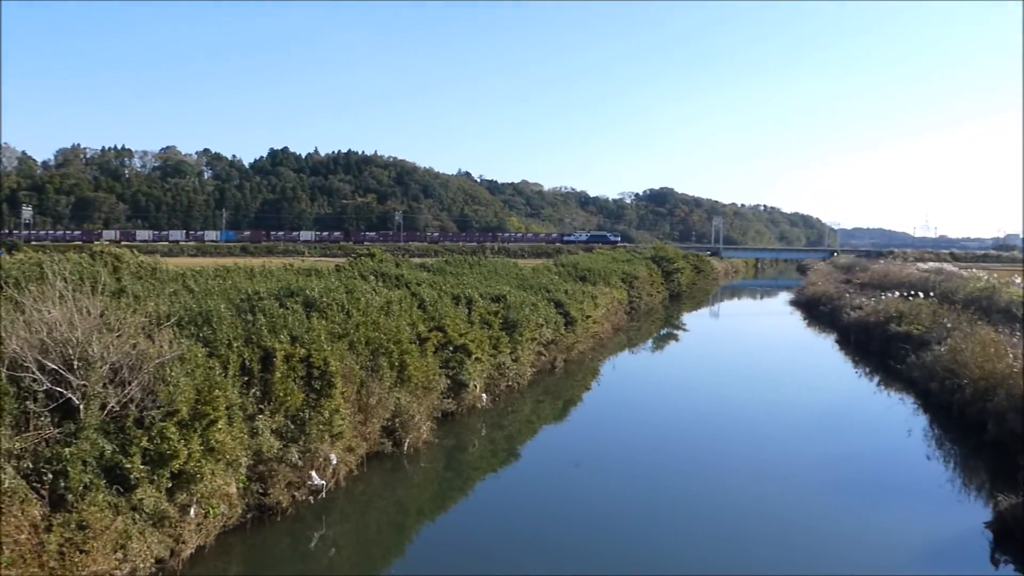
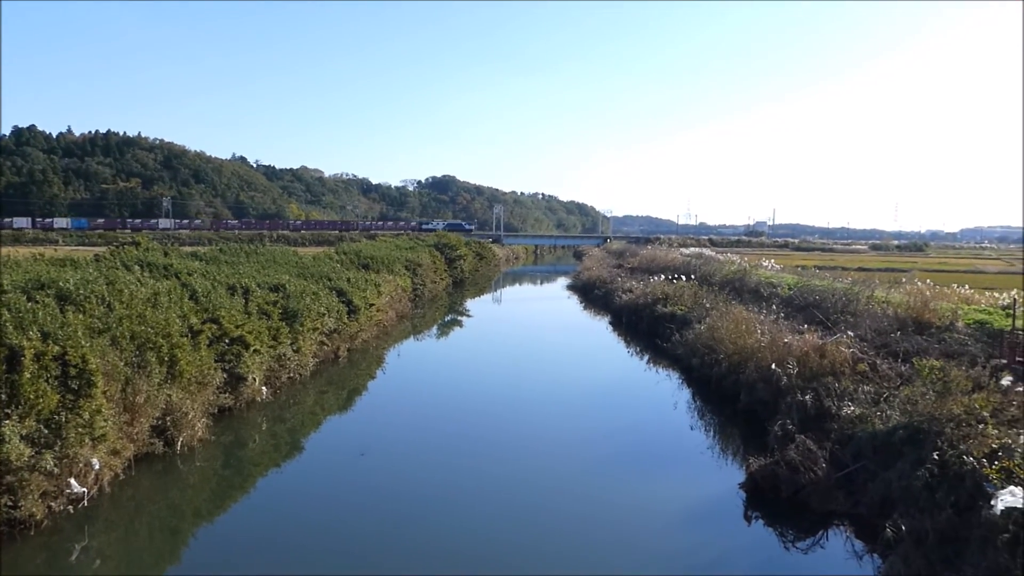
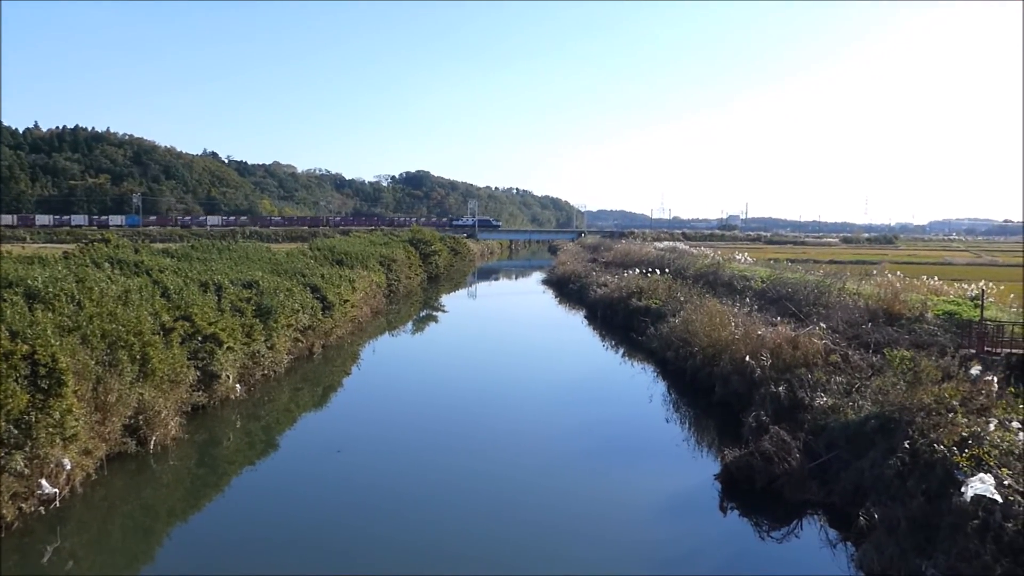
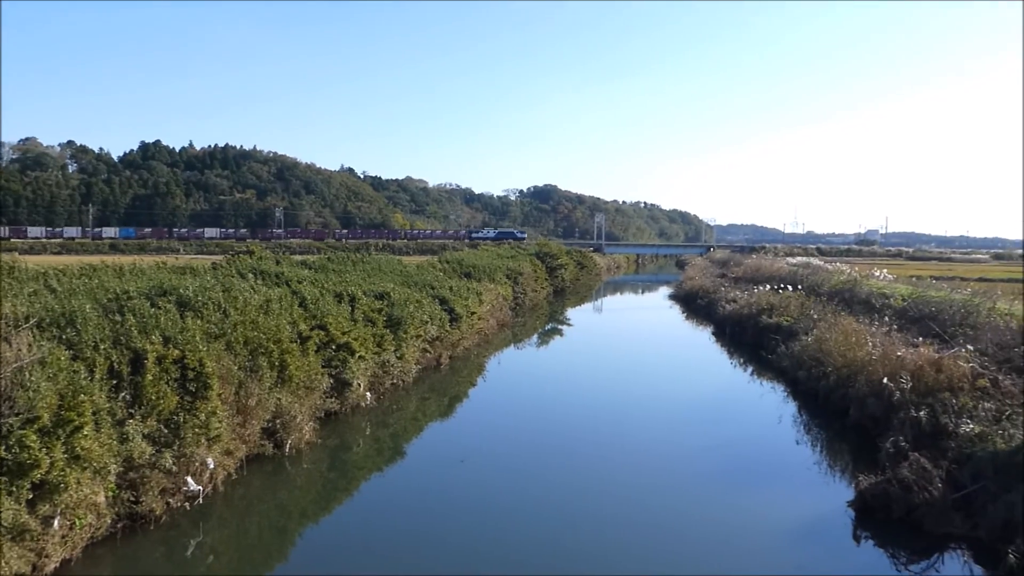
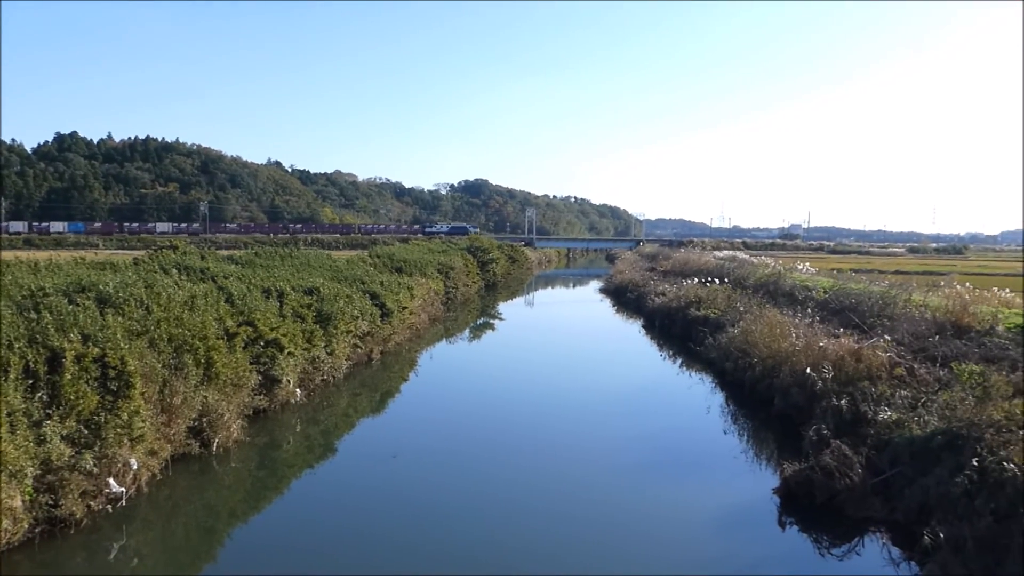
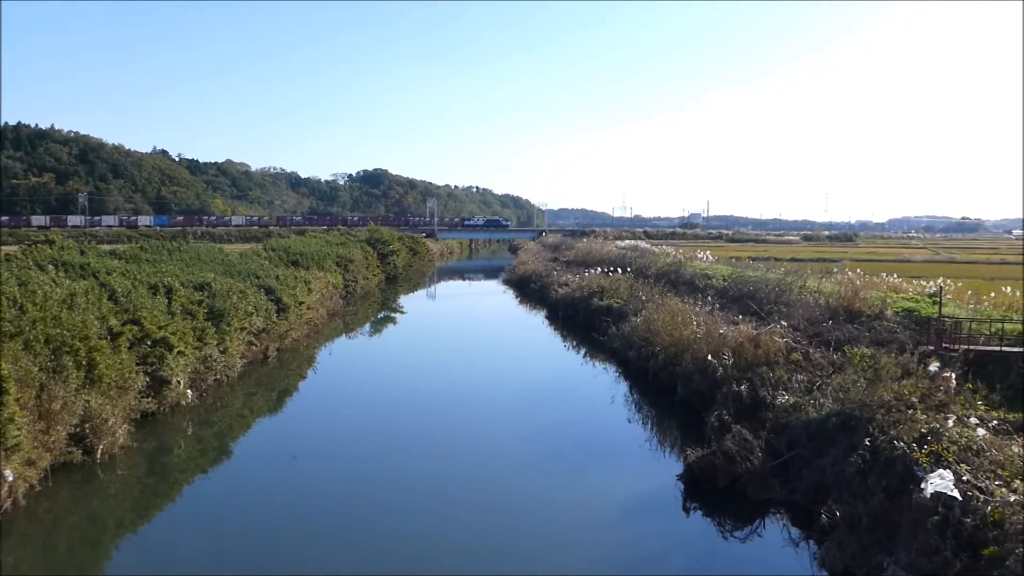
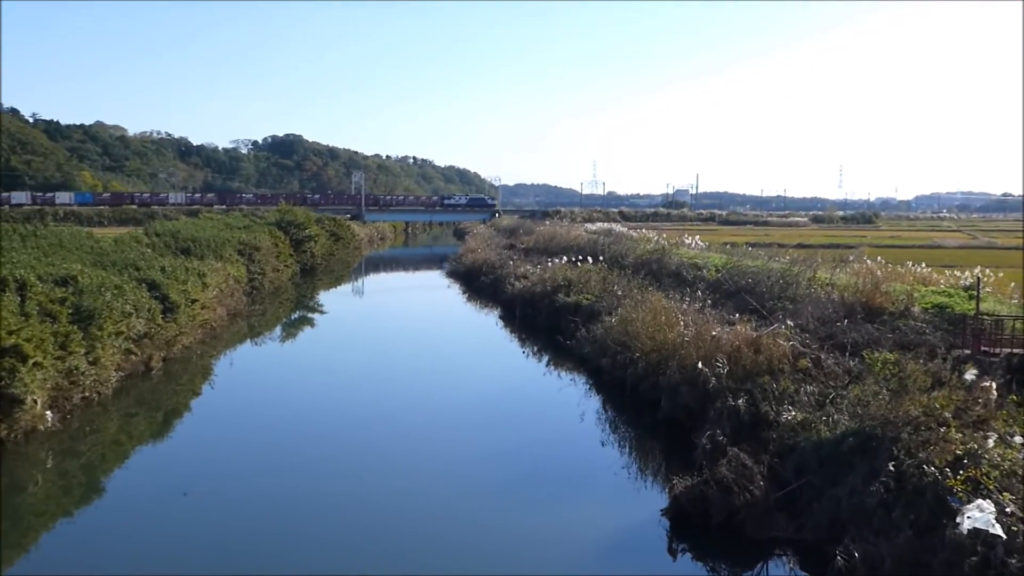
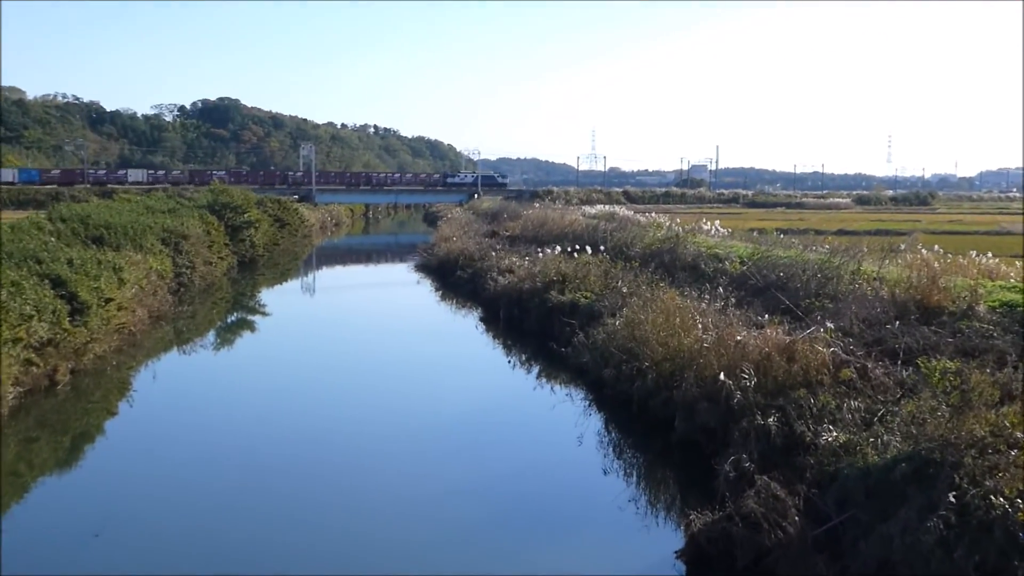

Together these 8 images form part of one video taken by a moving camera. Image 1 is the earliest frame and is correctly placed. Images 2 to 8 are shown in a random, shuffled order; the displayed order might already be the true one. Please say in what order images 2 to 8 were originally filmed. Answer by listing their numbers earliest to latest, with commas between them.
4, 5, 2, 3, 6, 7, 8
